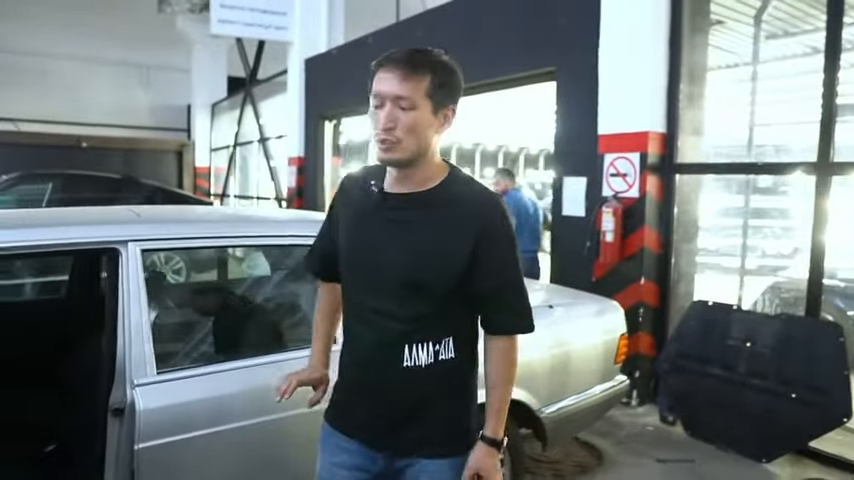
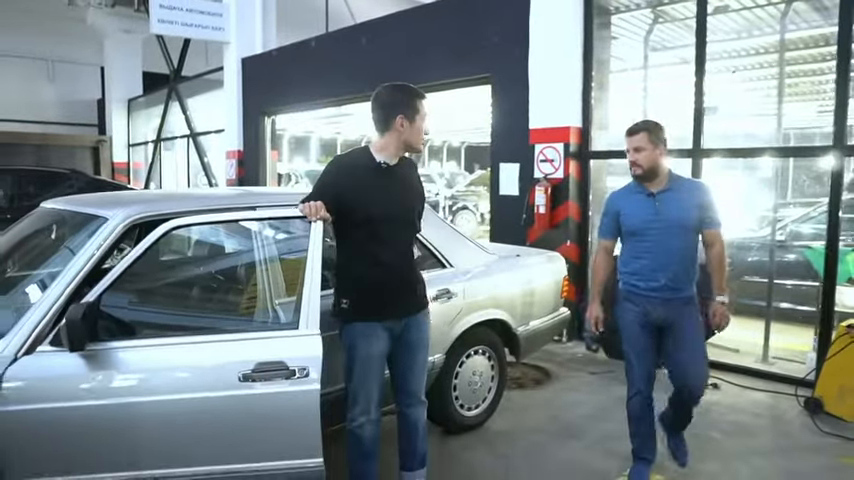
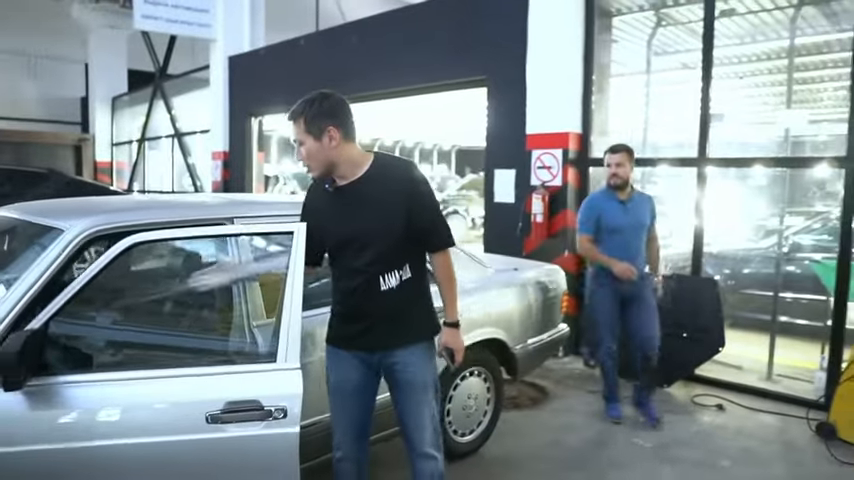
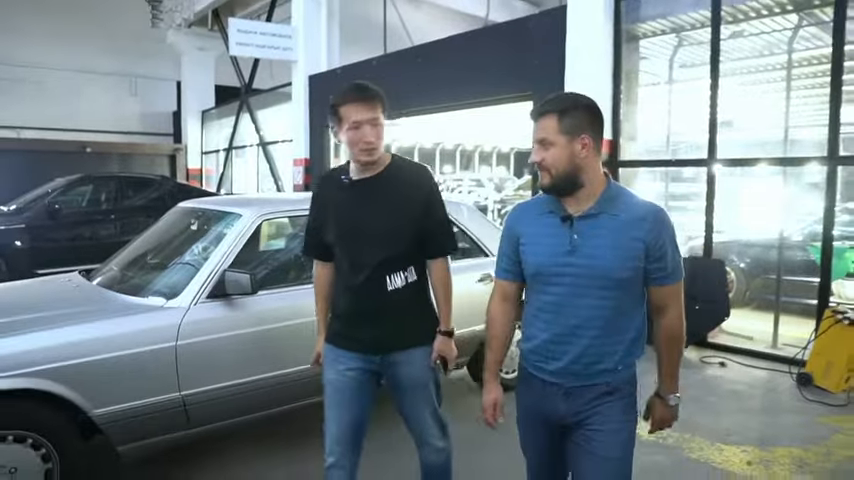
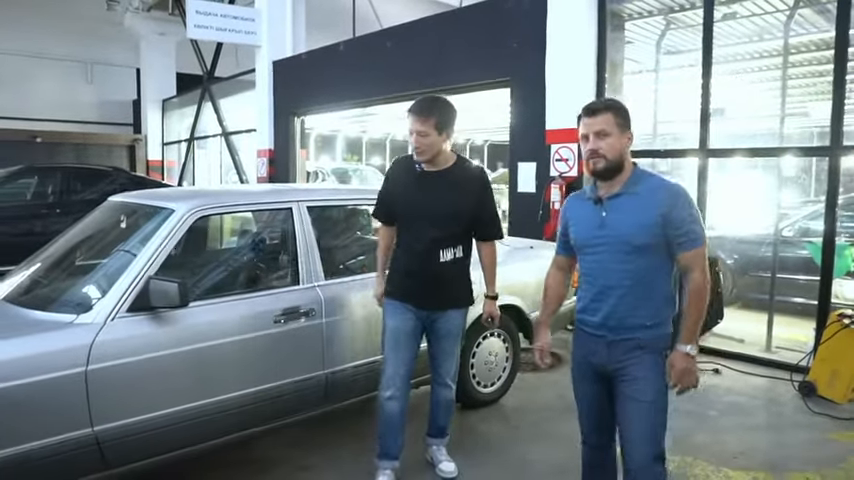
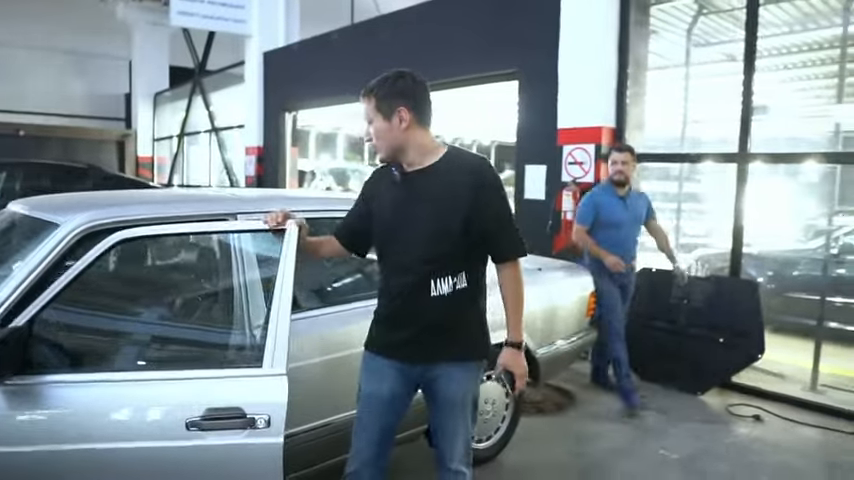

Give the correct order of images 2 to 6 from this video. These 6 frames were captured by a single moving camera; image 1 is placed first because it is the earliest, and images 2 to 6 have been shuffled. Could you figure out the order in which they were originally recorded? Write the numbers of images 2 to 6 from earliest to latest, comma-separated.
6, 3, 2, 5, 4
